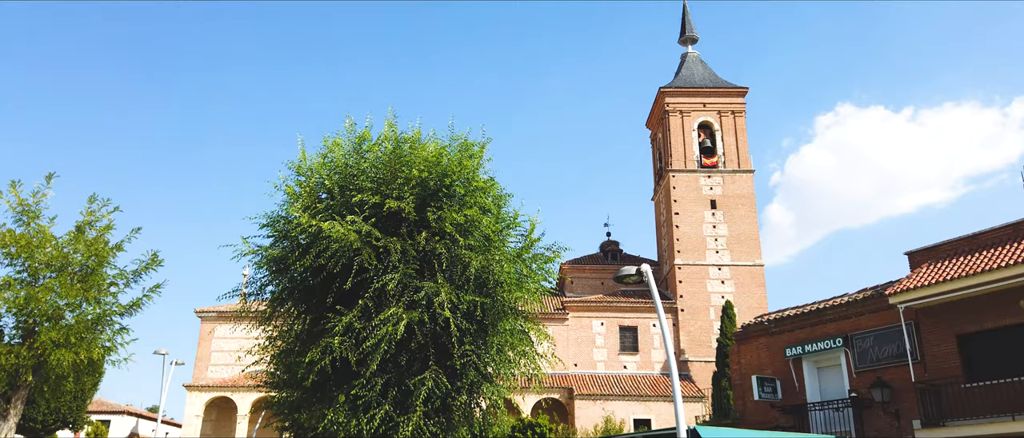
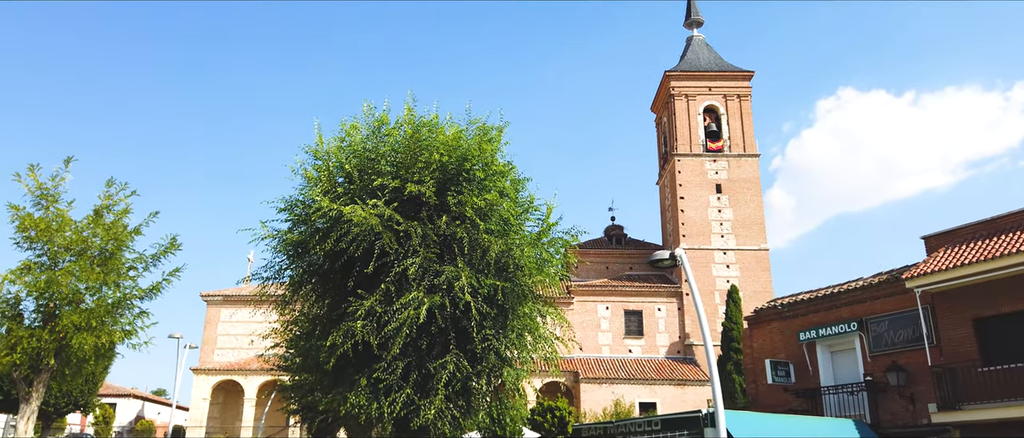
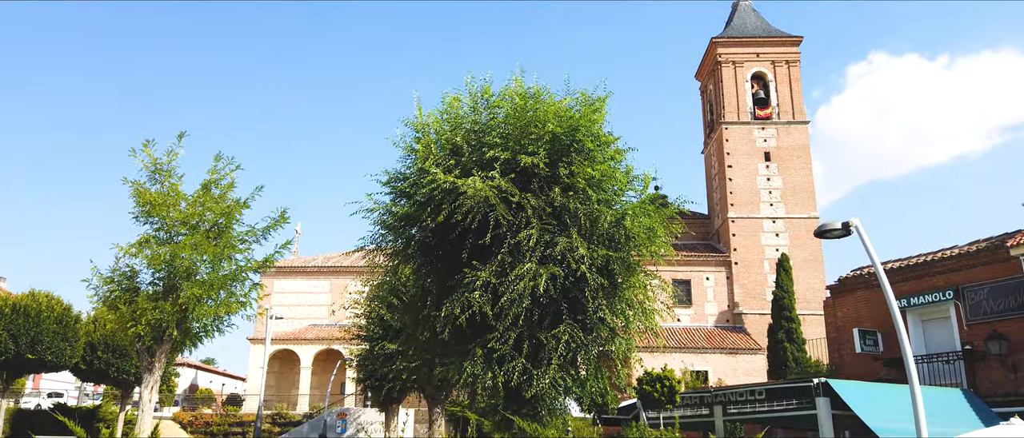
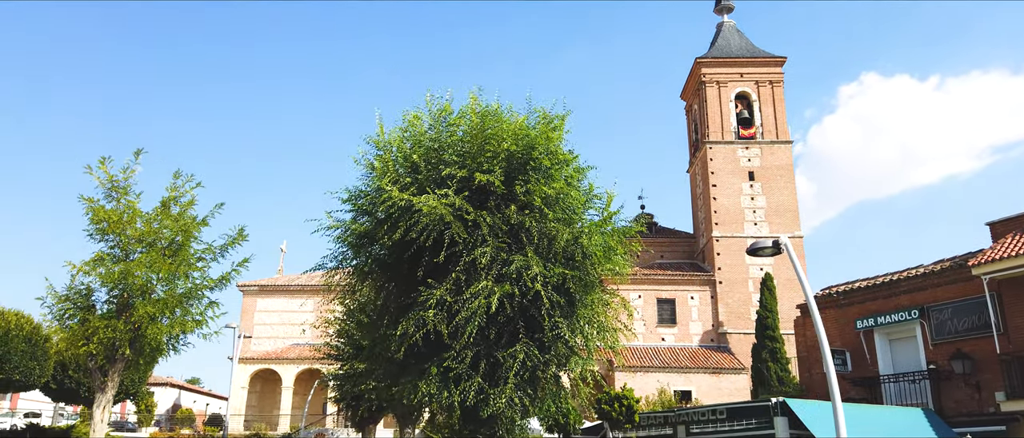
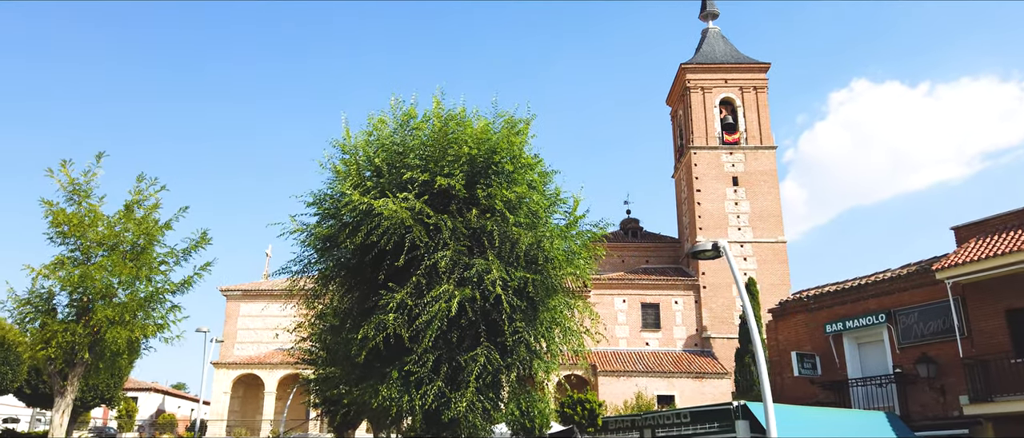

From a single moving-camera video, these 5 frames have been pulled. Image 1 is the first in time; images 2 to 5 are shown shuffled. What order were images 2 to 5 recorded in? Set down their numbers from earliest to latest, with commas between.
2, 5, 4, 3
